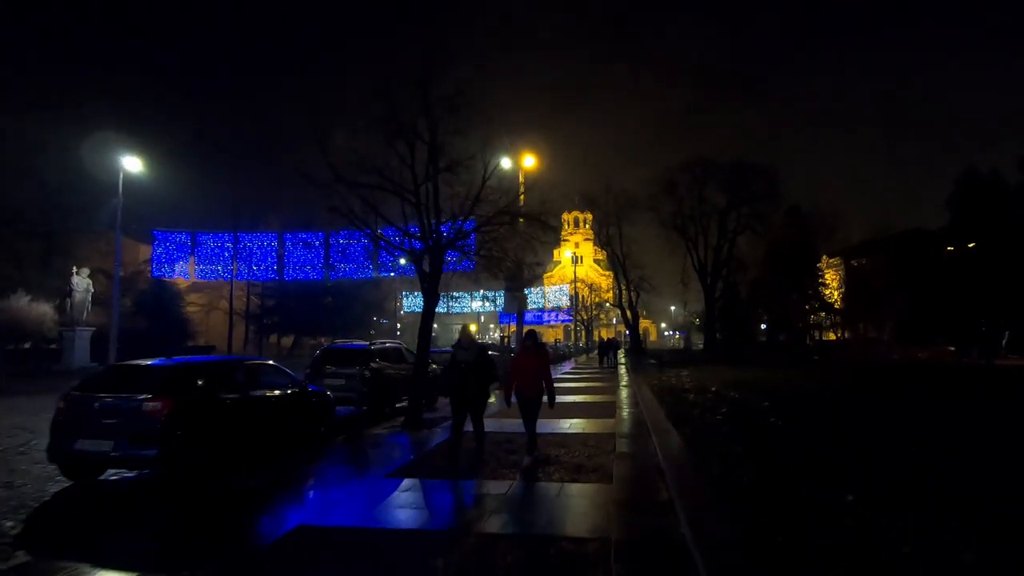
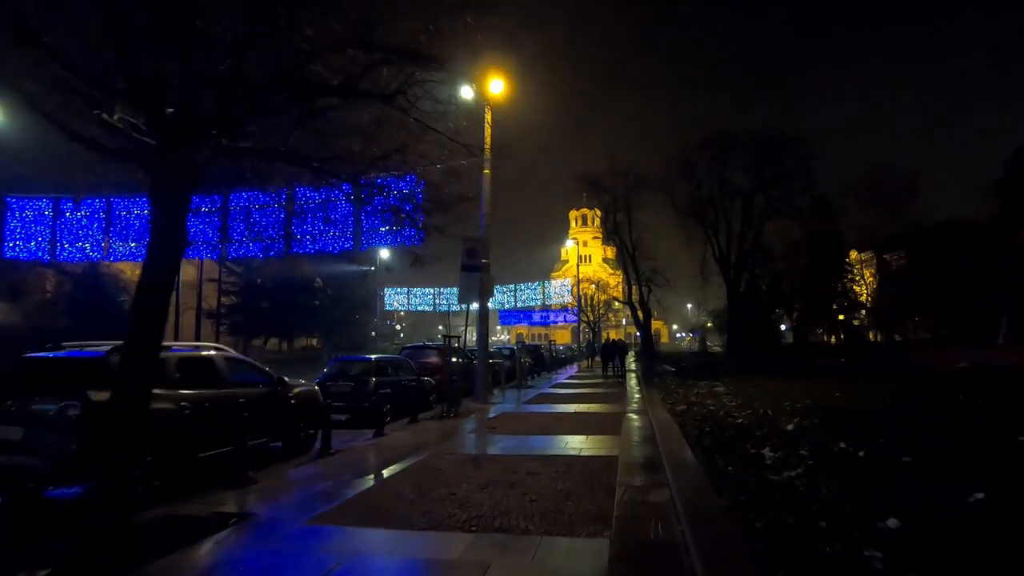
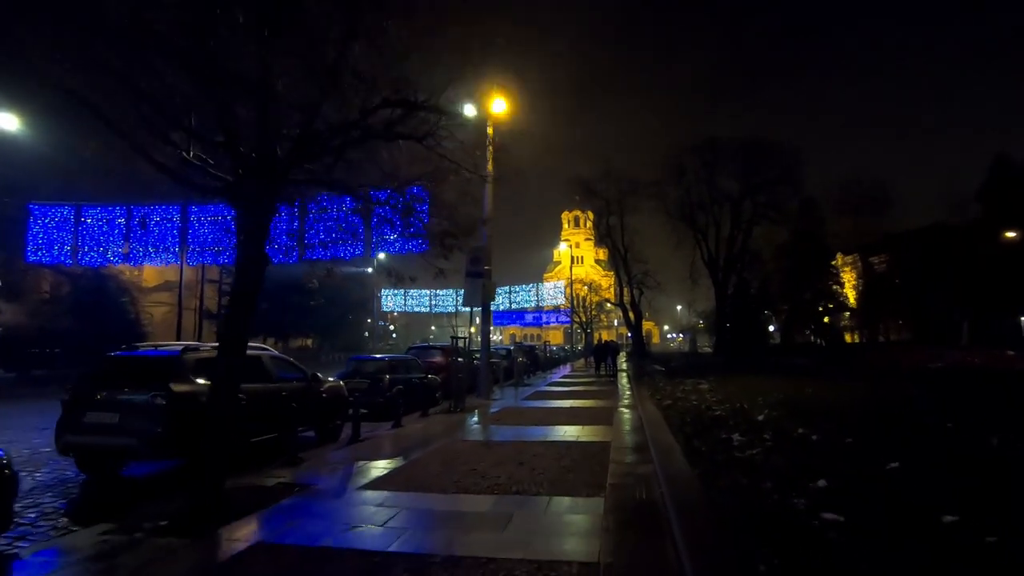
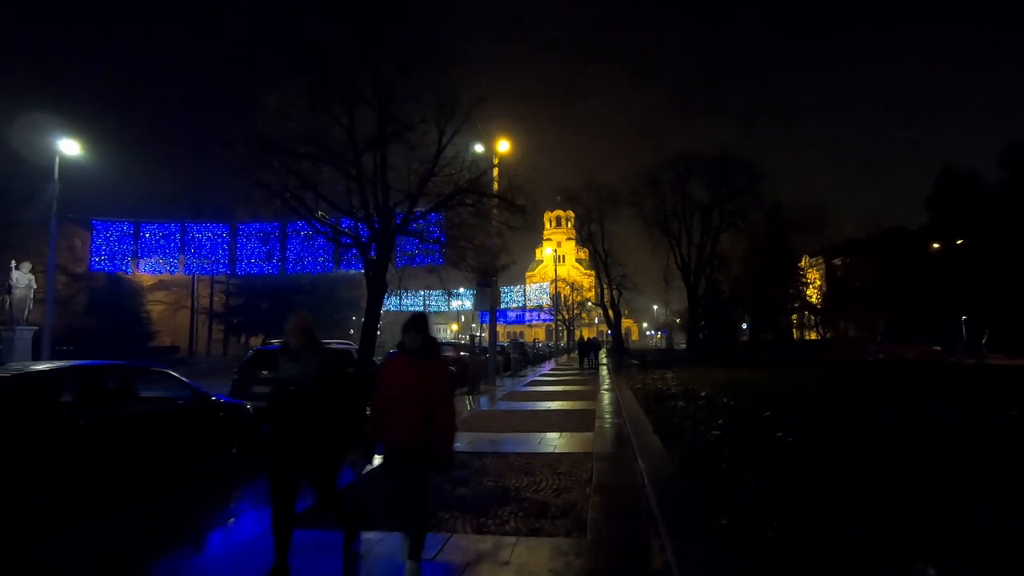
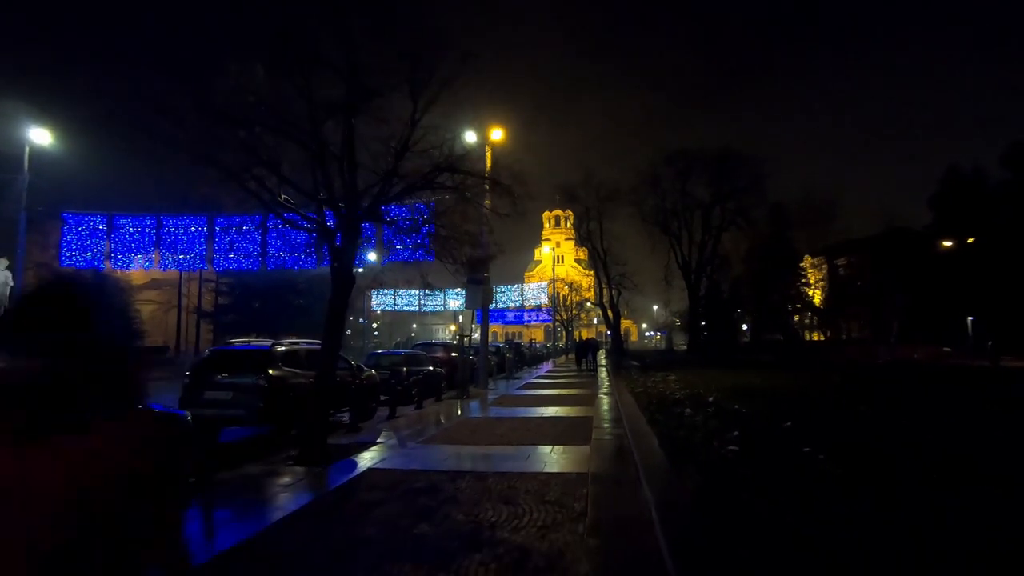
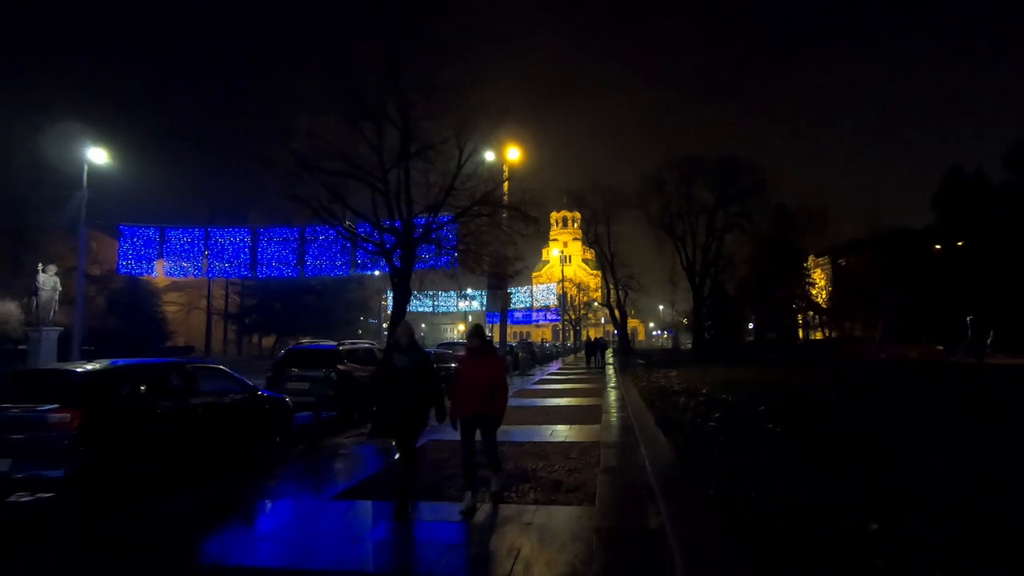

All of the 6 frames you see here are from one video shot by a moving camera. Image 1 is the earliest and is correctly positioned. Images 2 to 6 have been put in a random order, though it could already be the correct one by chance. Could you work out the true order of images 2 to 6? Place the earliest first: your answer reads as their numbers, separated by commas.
6, 4, 5, 3, 2
